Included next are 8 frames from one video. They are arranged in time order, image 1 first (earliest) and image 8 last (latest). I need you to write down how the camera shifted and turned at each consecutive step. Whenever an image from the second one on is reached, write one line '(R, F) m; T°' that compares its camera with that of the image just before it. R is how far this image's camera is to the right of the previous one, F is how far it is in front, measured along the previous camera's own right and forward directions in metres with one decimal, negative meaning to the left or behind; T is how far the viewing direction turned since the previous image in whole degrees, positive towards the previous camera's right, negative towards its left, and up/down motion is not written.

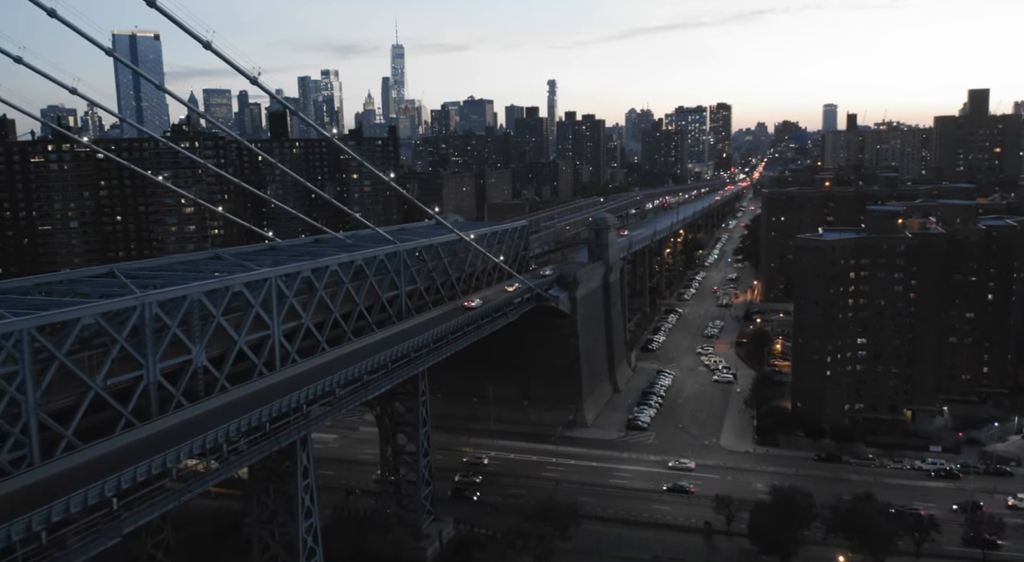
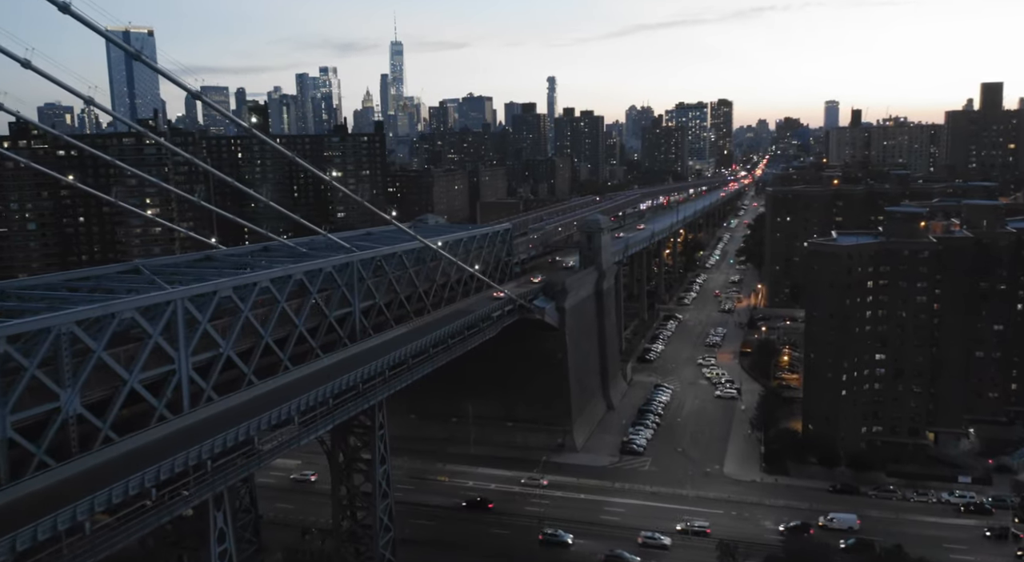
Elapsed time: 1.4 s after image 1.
(+0.7, +3.0) m; 0°
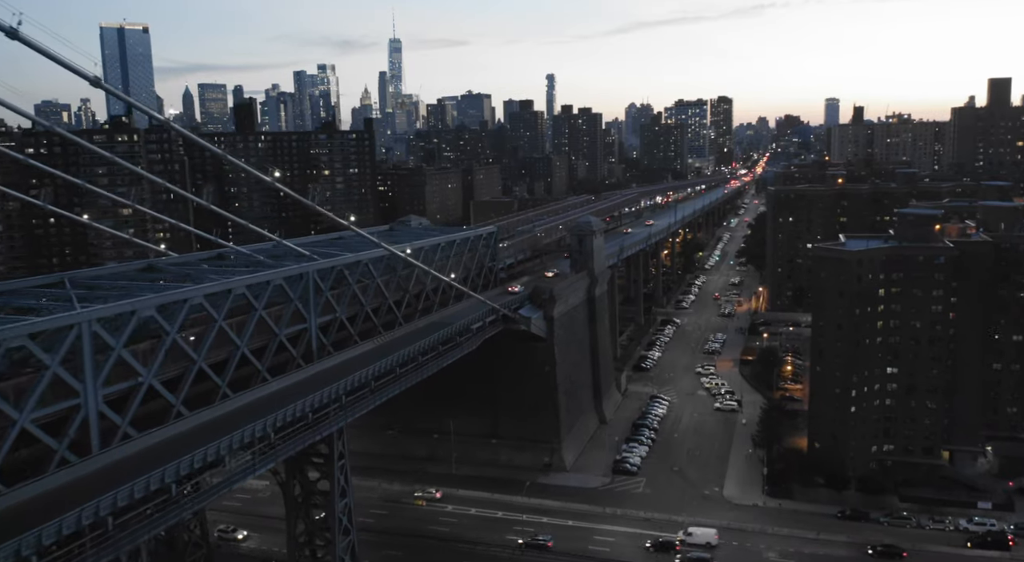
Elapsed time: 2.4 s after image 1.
(+0.5, +2.0) m; 0°
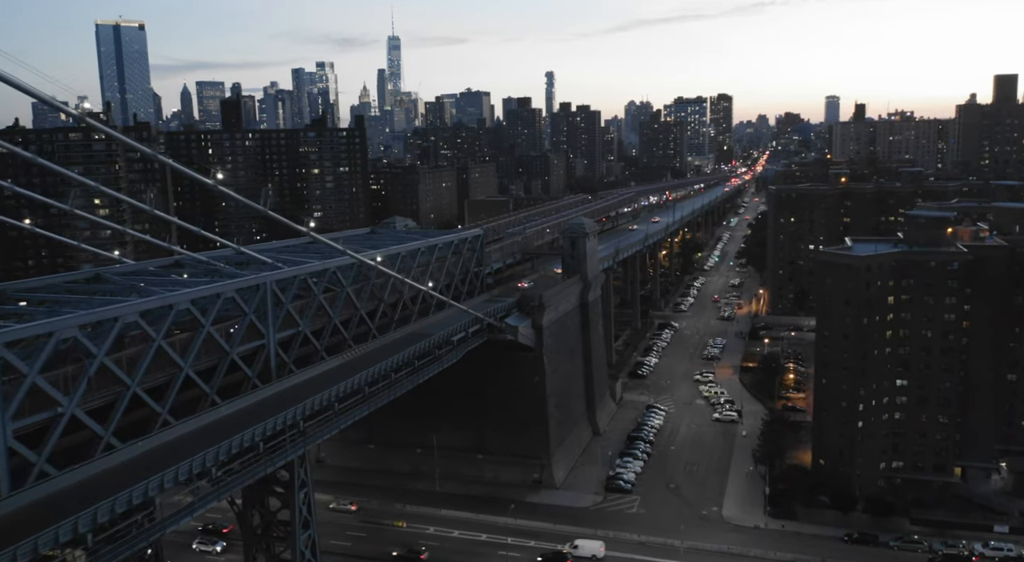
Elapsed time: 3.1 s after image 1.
(+0.4, +1.5) m; 0°
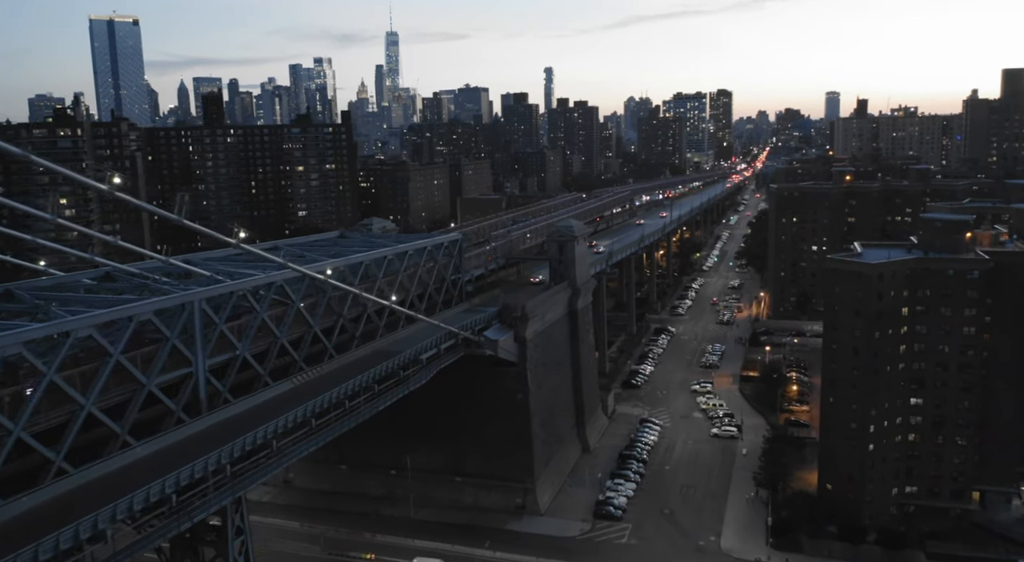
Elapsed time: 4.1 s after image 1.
(+0.6, +2.0) m; 0°
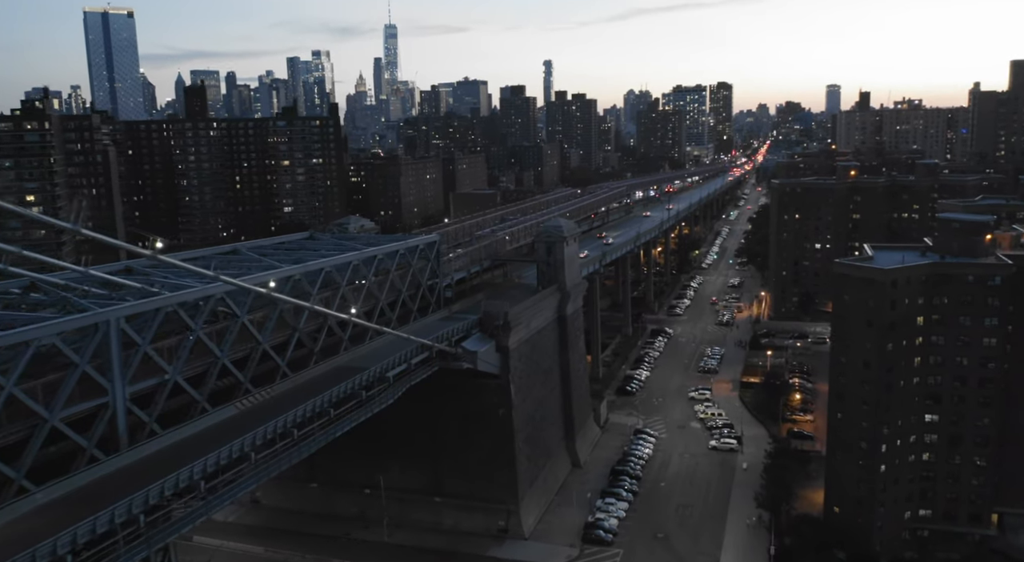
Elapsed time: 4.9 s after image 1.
(+0.5, +1.8) m; 0°
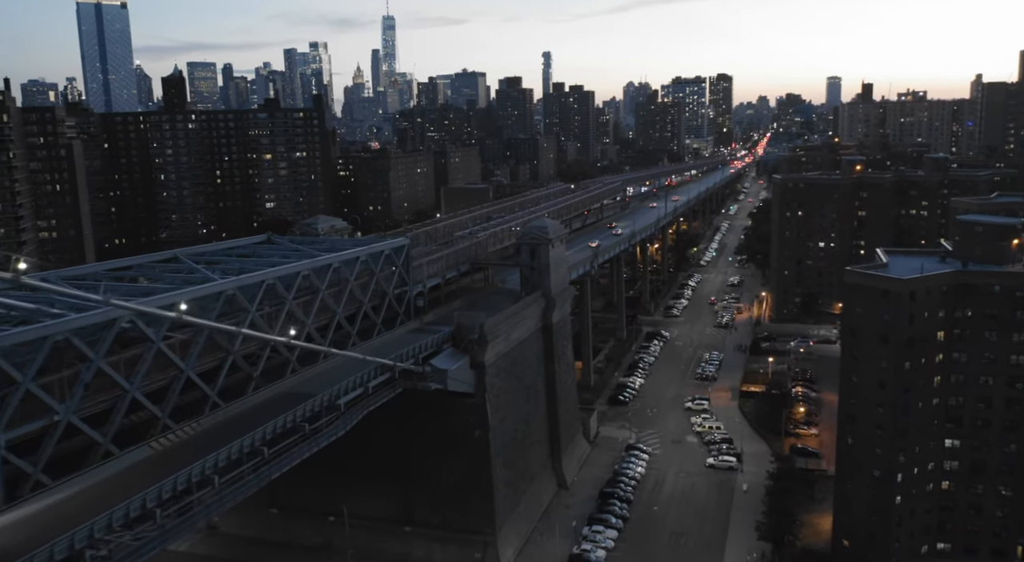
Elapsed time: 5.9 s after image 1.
(+0.6, +2.1) m; 0°
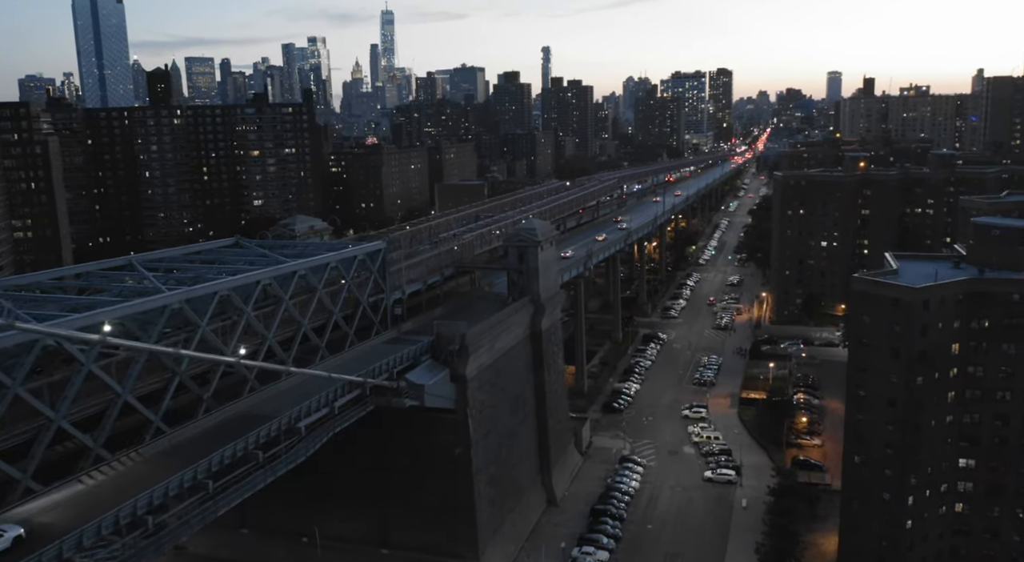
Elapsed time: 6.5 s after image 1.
(+0.4, +1.3) m; 0°
